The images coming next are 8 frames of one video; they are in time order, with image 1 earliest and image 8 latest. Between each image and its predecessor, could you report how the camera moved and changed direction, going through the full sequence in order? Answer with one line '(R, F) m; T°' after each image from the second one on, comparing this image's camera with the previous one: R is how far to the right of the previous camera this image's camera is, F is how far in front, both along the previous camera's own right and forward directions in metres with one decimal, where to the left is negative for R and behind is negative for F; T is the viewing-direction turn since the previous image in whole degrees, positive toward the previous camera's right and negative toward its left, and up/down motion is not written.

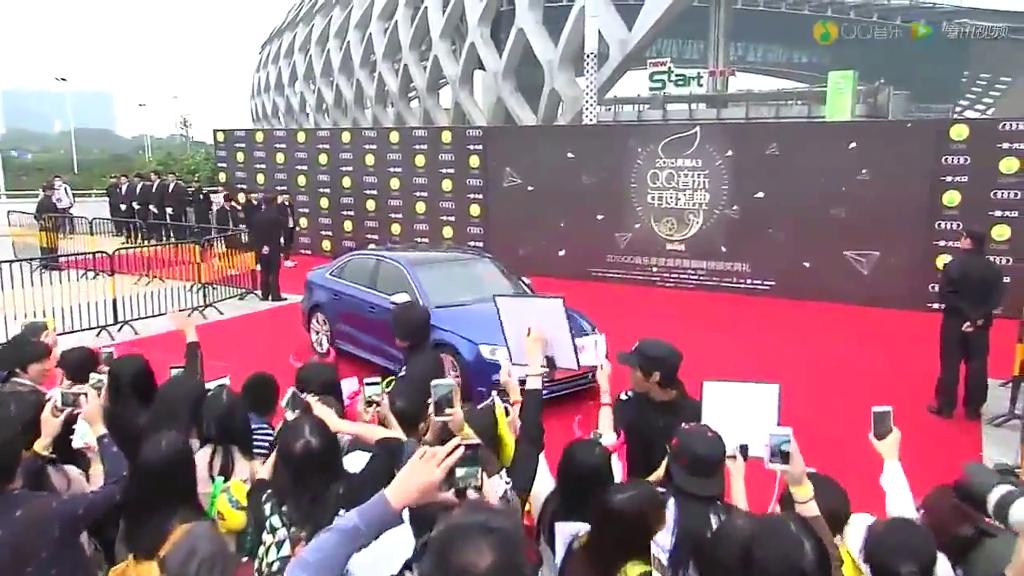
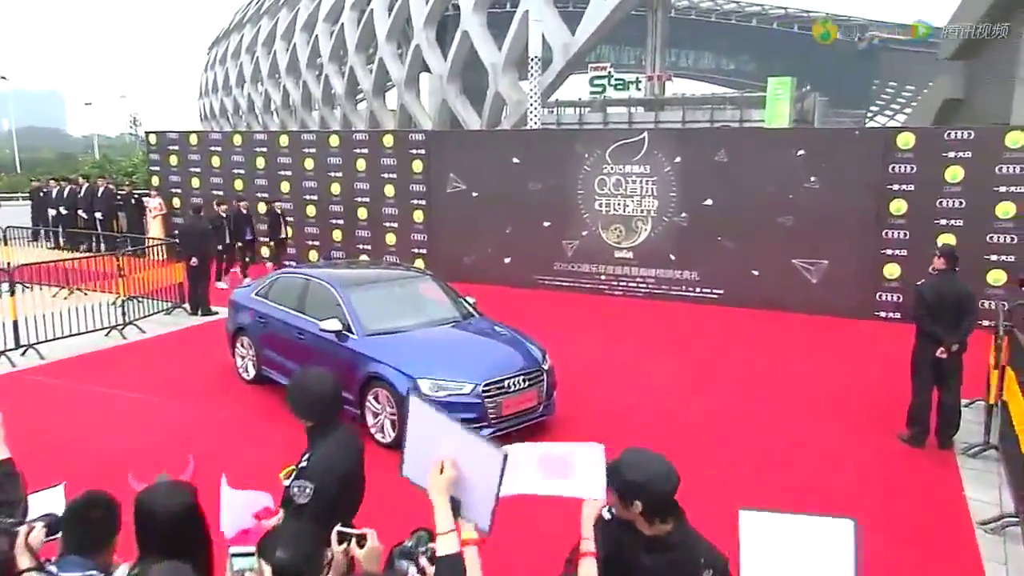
(0.0, +0.4) m; +4°
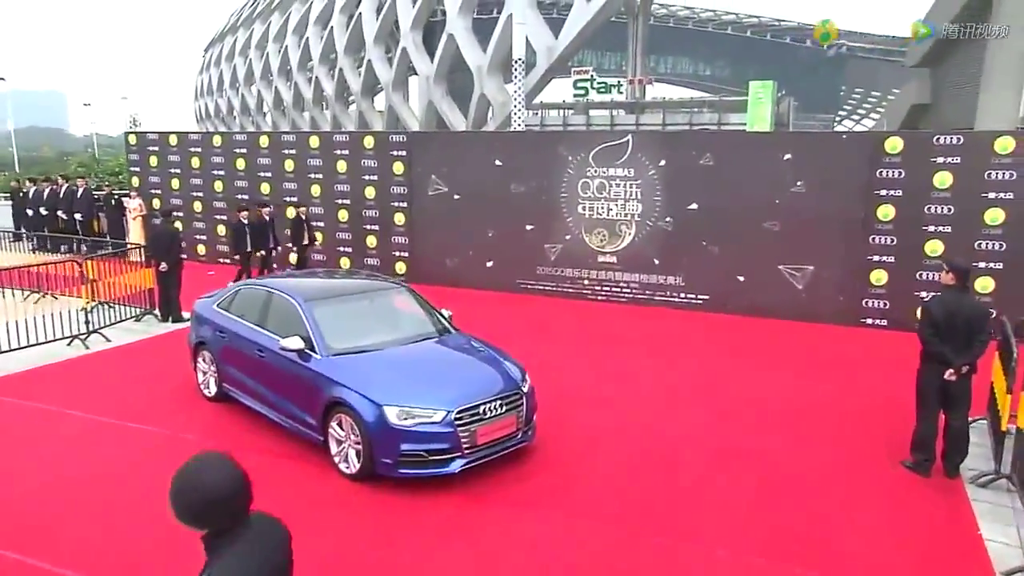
(+0.1, +0.3) m; +1°
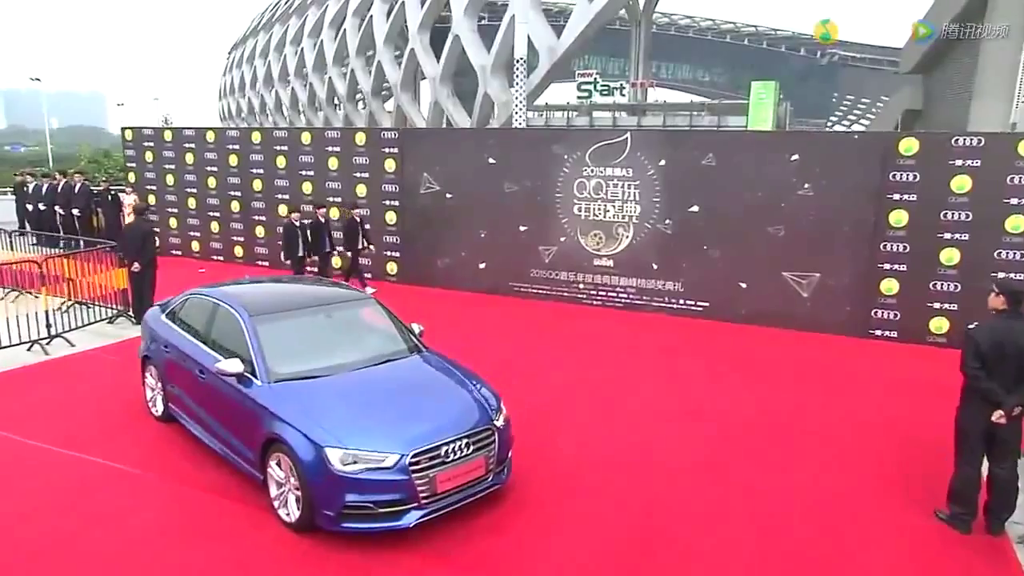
(+0.2, +0.5) m; 0°
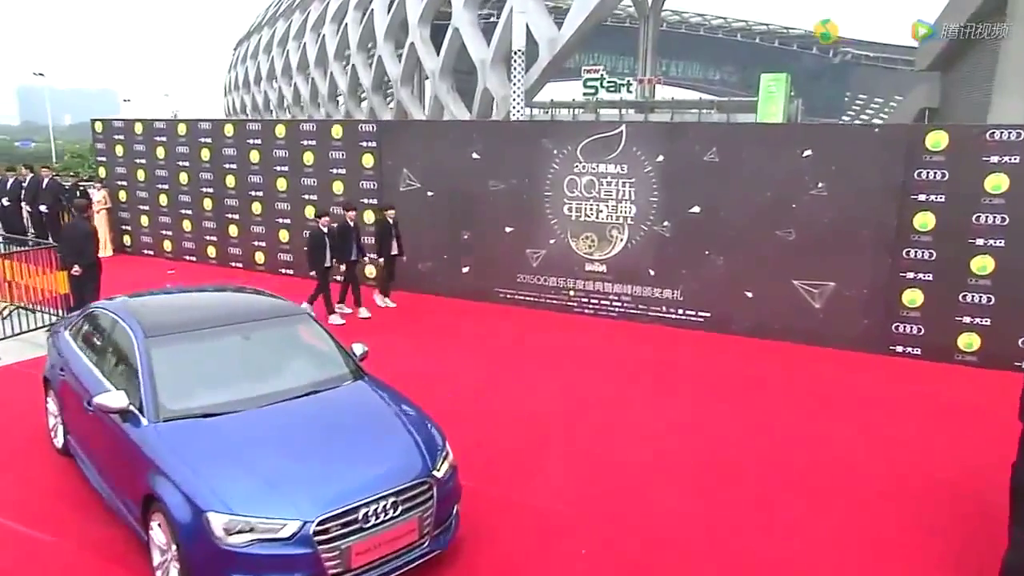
(+0.4, +1.0) m; -1°
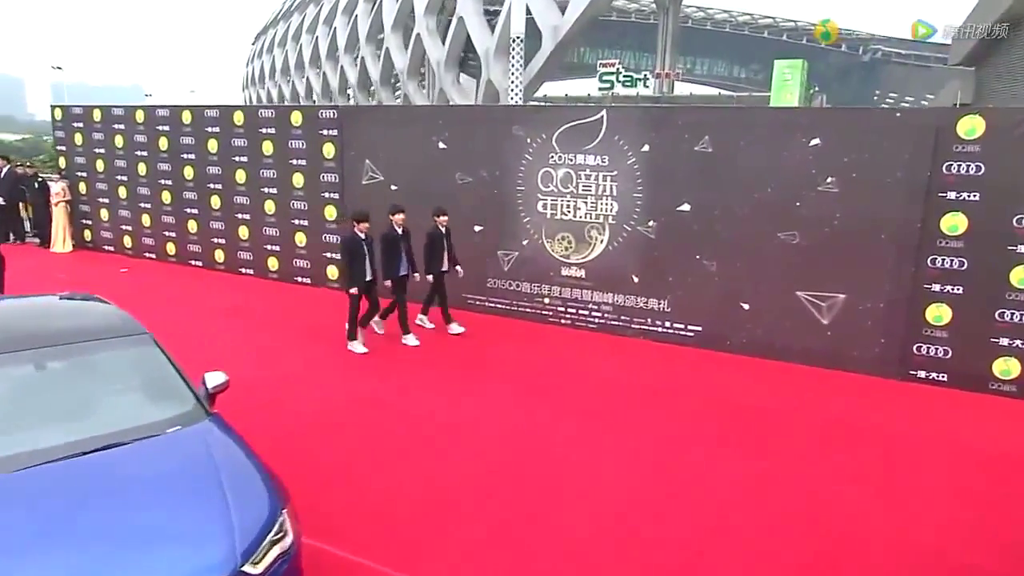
(+0.7, +1.3) m; -2°
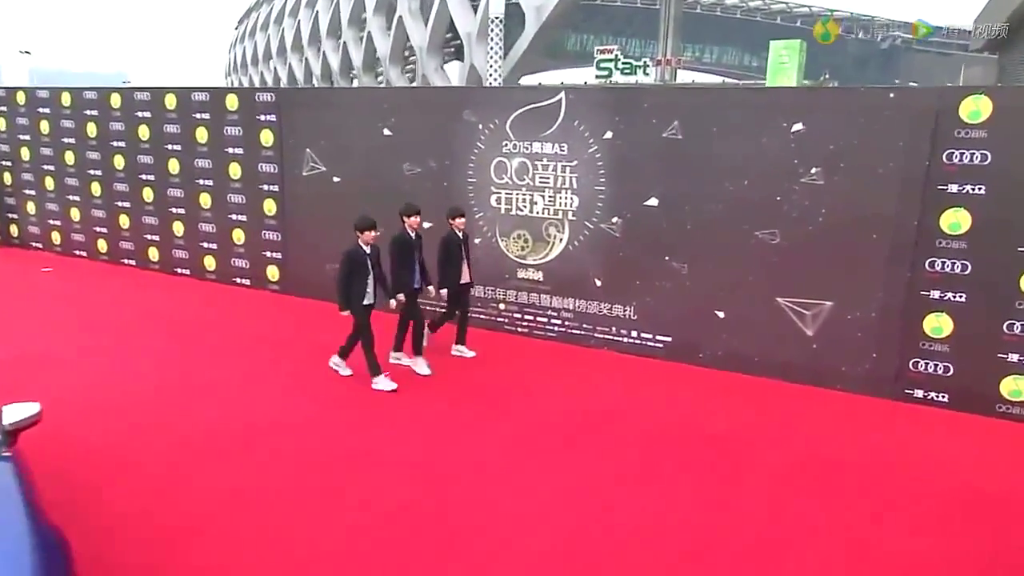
(+0.5, +1.0) m; +1°
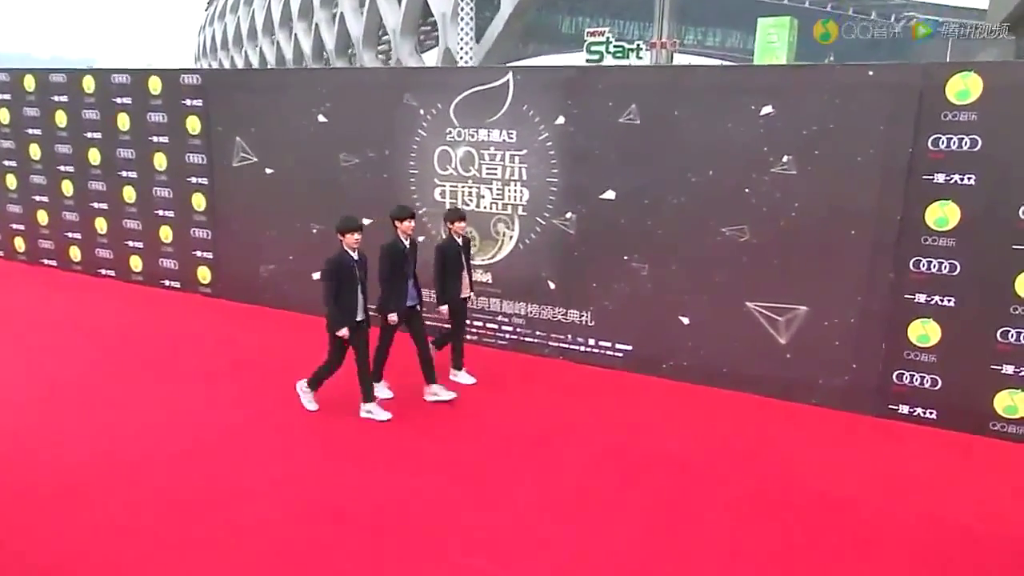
(+0.4, +0.8) m; +1°
